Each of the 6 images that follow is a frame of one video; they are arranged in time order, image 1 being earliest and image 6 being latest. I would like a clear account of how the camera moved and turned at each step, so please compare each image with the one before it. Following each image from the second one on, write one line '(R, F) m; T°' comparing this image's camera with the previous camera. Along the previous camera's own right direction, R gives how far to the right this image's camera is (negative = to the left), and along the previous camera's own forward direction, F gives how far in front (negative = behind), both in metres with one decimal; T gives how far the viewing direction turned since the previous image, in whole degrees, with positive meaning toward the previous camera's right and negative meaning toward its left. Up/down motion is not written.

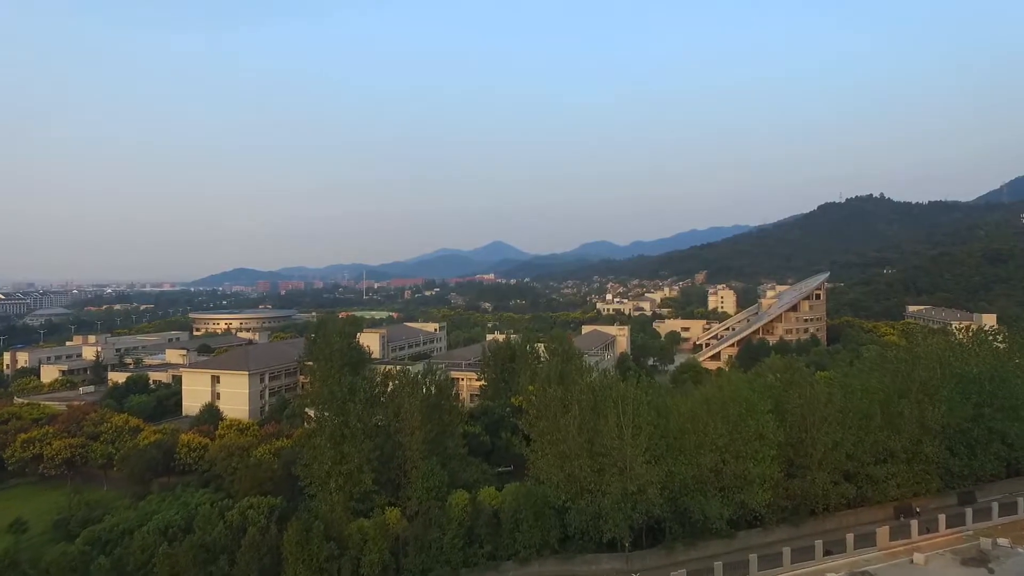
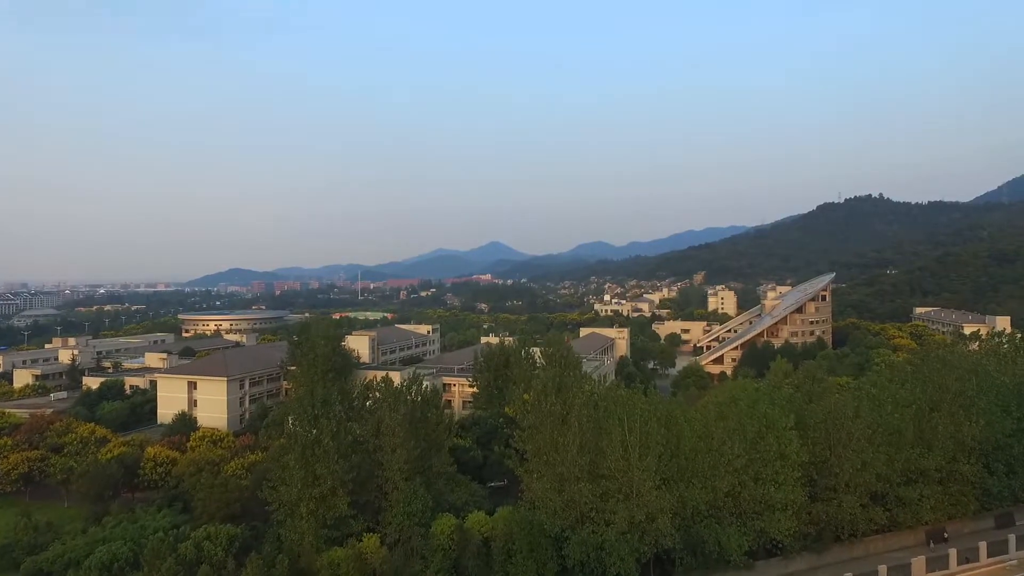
(+0.1, +1.4) m; 0°
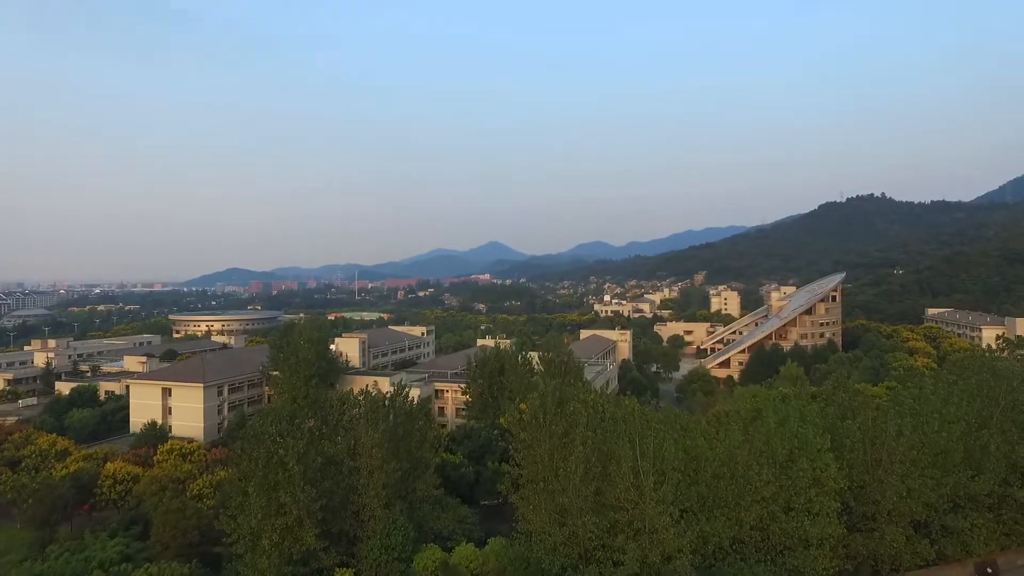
(+0.1, +1.5) m; 0°
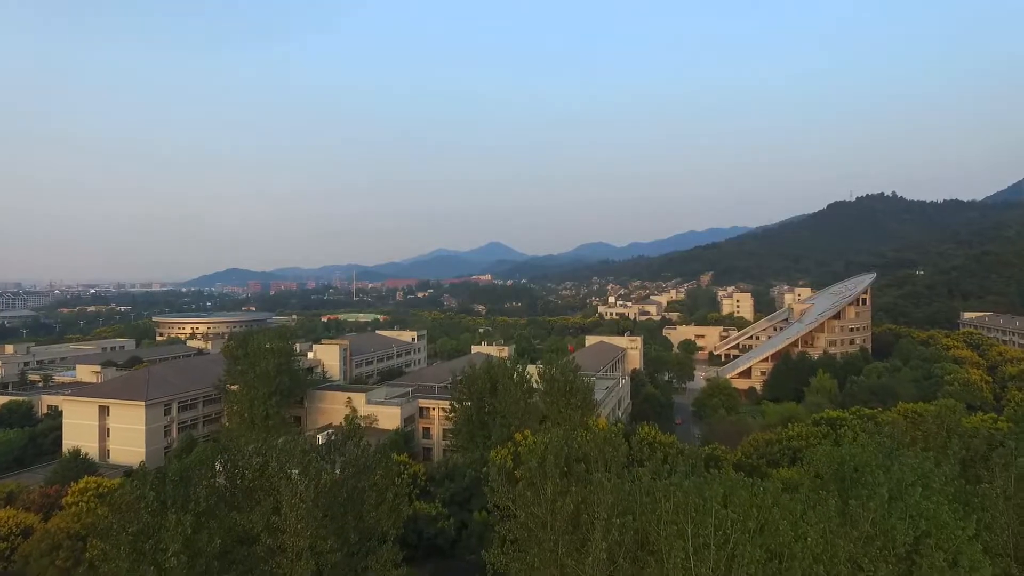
(+0.2, +3.2) m; 0°
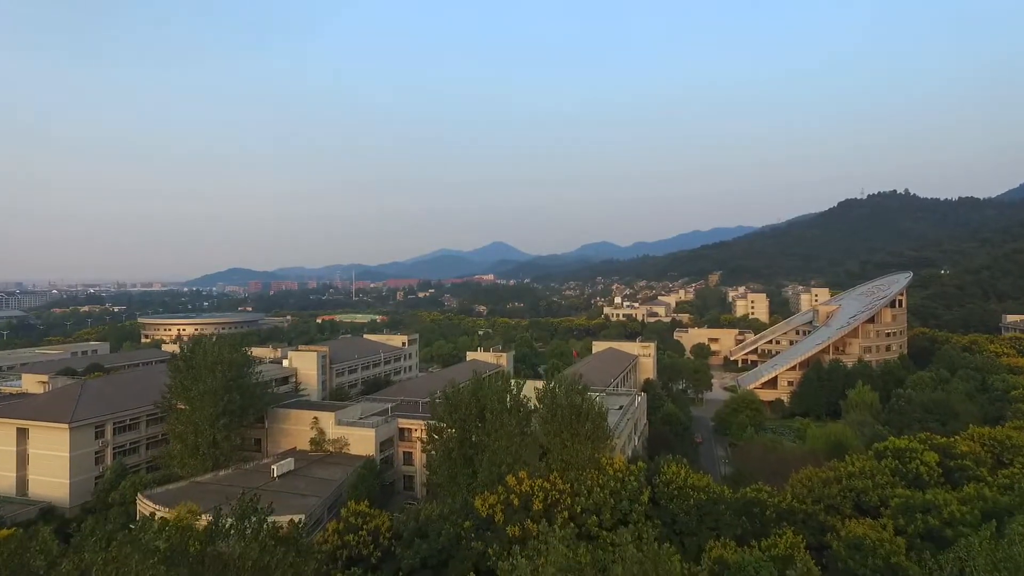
(+0.2, +3.1) m; 0°
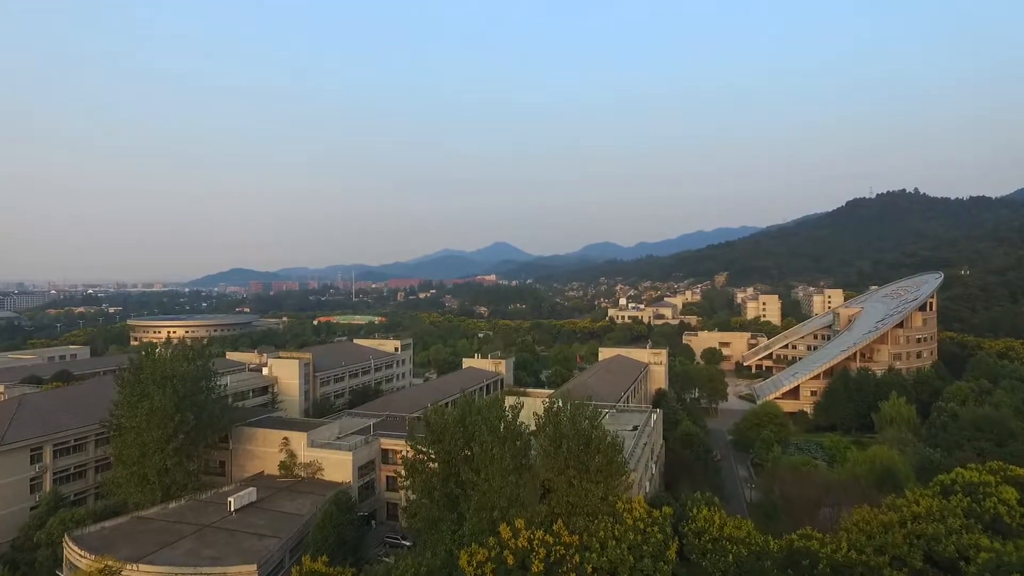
(+0.1, +2.1) m; 0°
